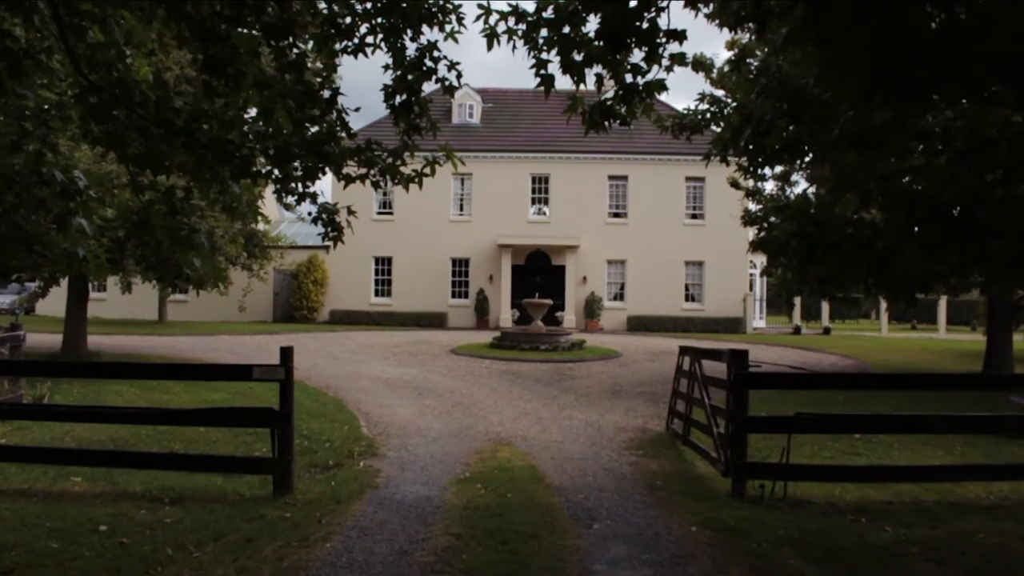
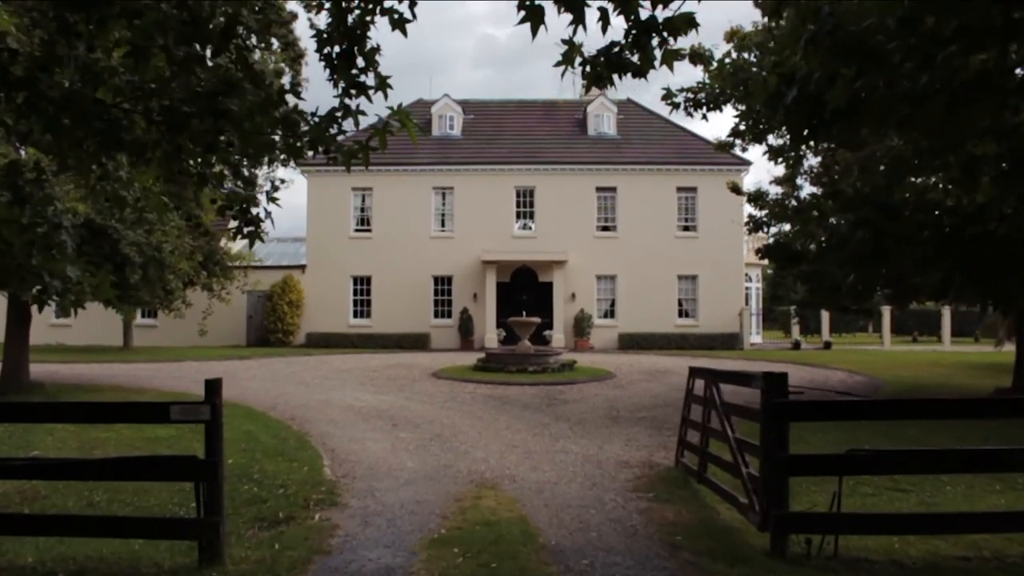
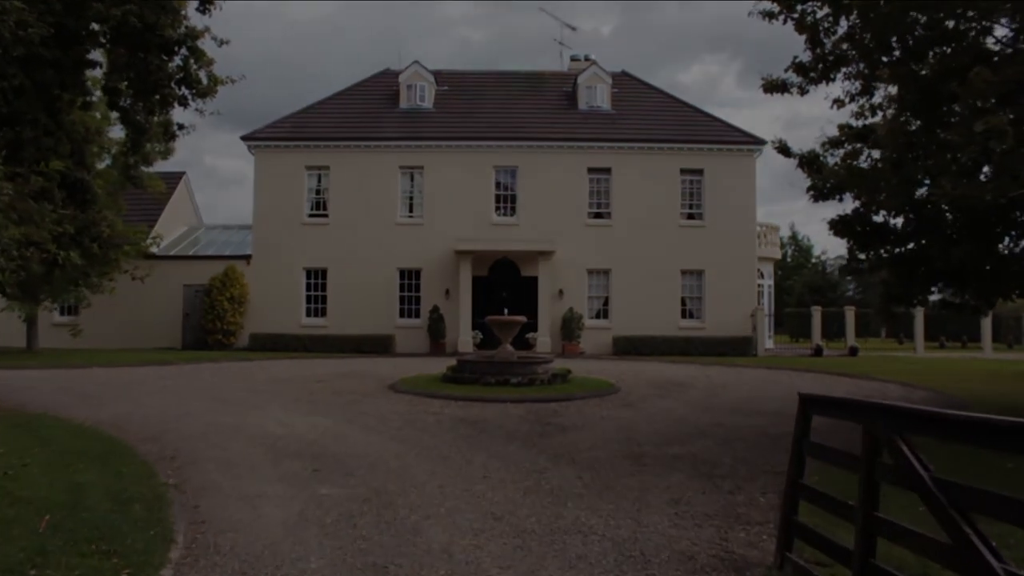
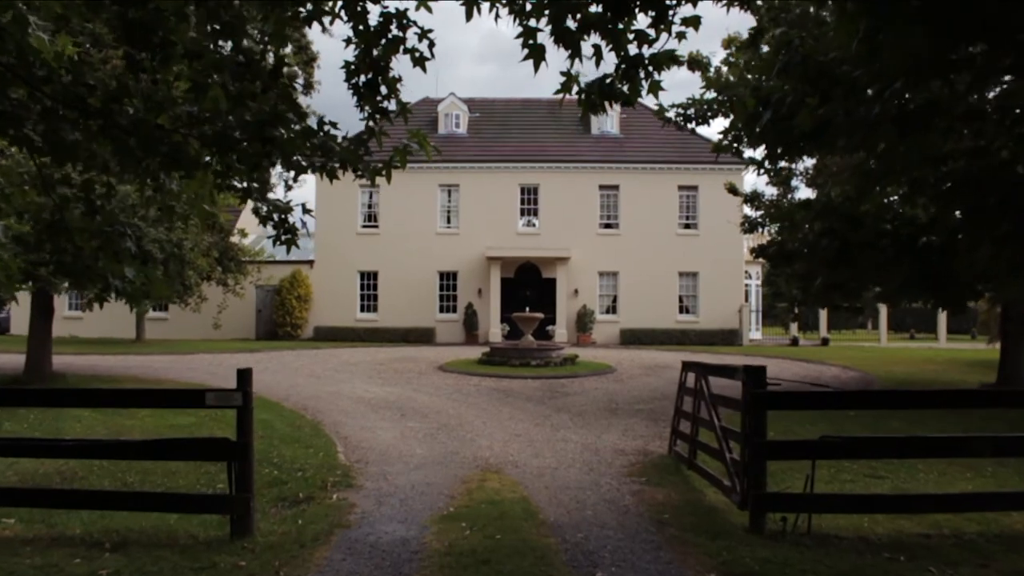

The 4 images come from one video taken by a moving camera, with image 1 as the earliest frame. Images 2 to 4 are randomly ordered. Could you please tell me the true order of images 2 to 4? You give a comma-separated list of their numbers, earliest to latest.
4, 2, 3
